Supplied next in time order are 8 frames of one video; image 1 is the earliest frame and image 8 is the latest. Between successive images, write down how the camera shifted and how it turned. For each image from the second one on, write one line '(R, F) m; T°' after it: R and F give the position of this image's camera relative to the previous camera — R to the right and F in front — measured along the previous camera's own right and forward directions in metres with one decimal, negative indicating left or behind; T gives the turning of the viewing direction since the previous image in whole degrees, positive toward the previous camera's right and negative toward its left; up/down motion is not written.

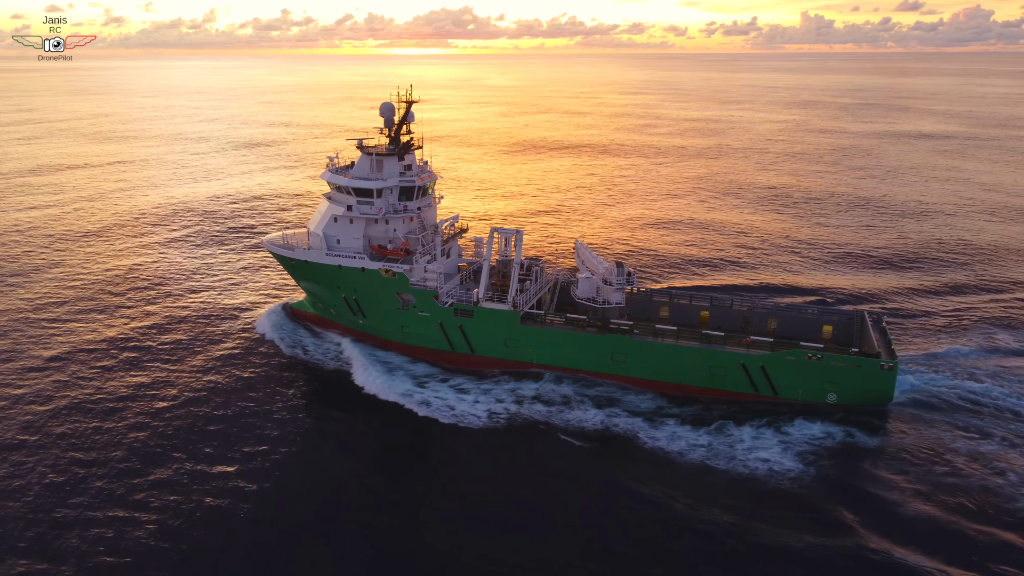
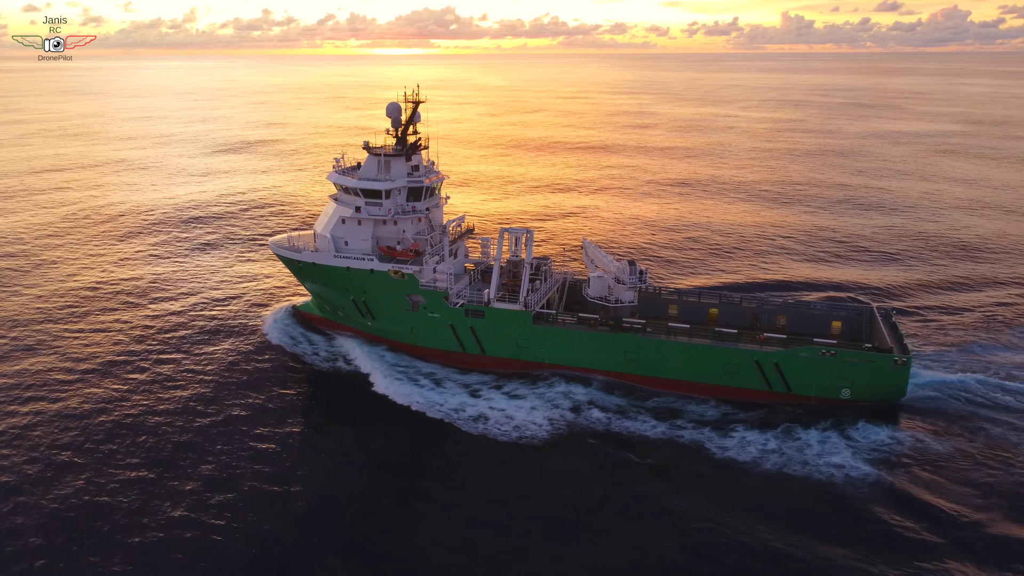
(-0.9, +0.1) m; +1°
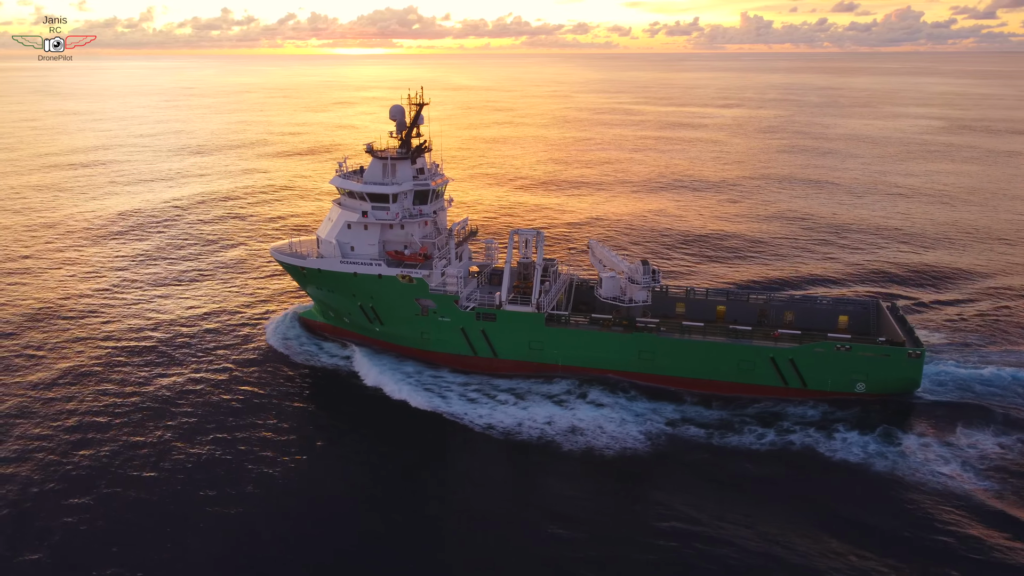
(-1.5, +0.3) m; +2°
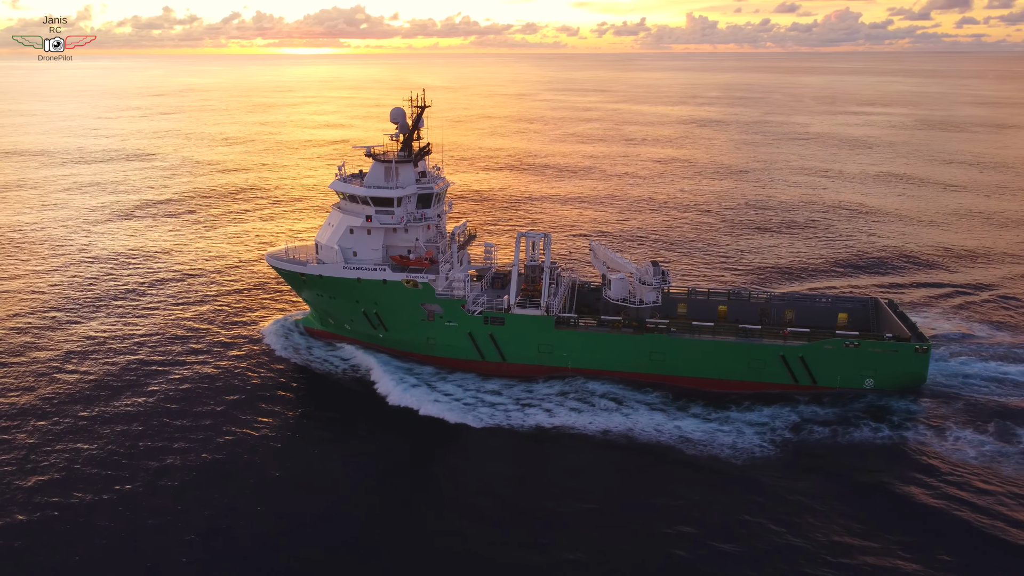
(-1.8, +0.3) m; +3°
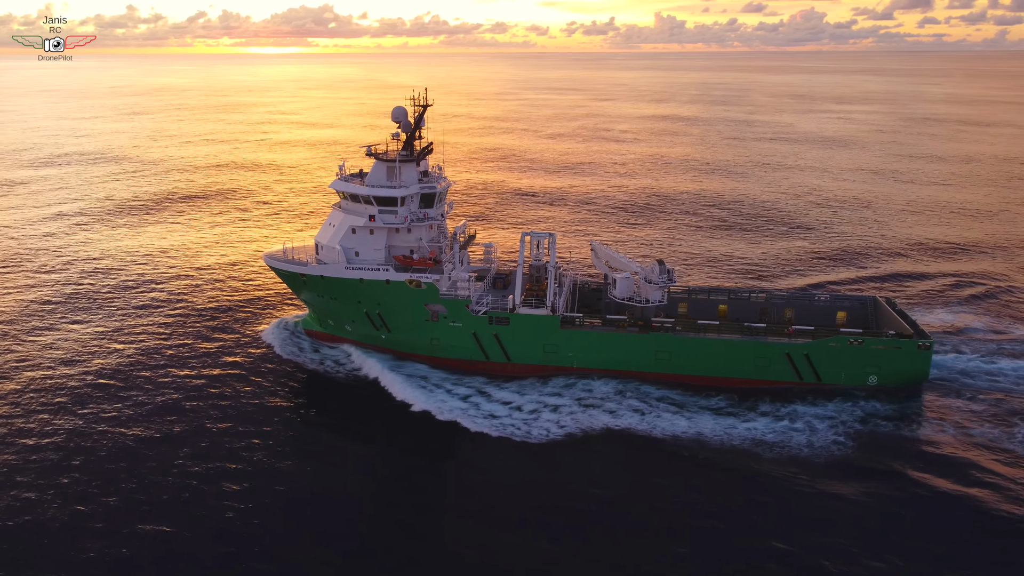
(-1.0, +0.1) m; +2°
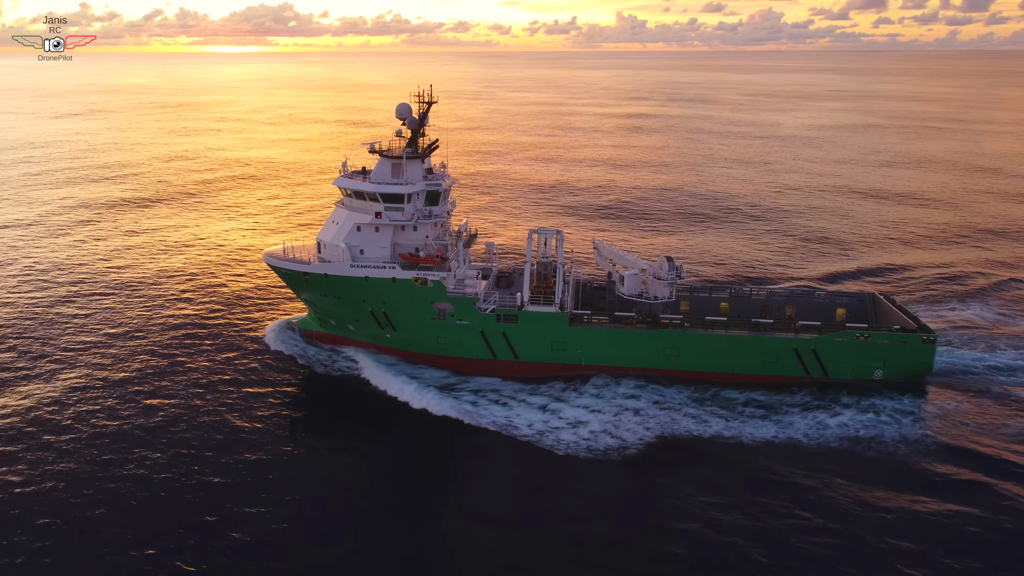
(-1.3, +0.2) m; +2°
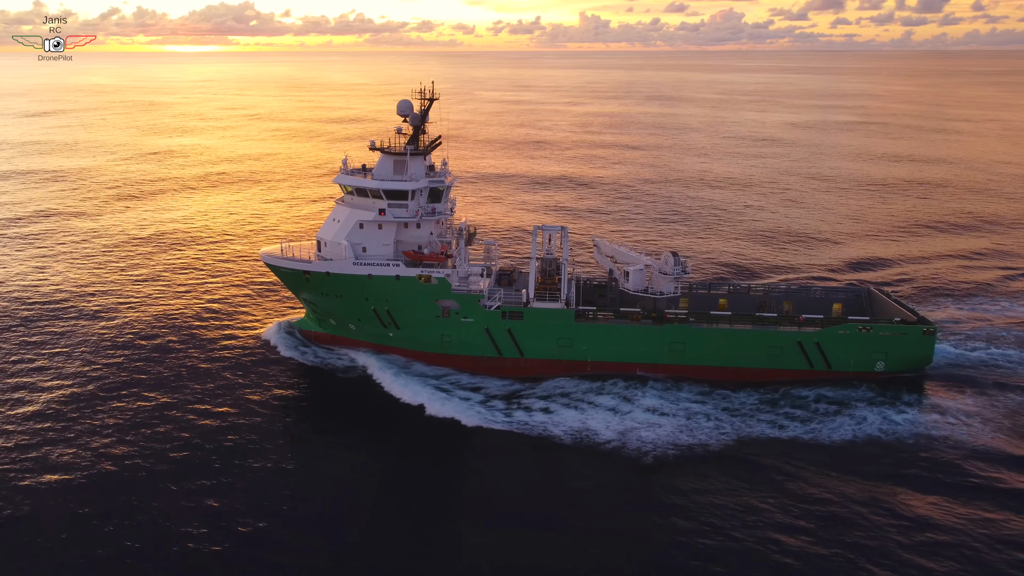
(-1.2, +0.1) m; +2°
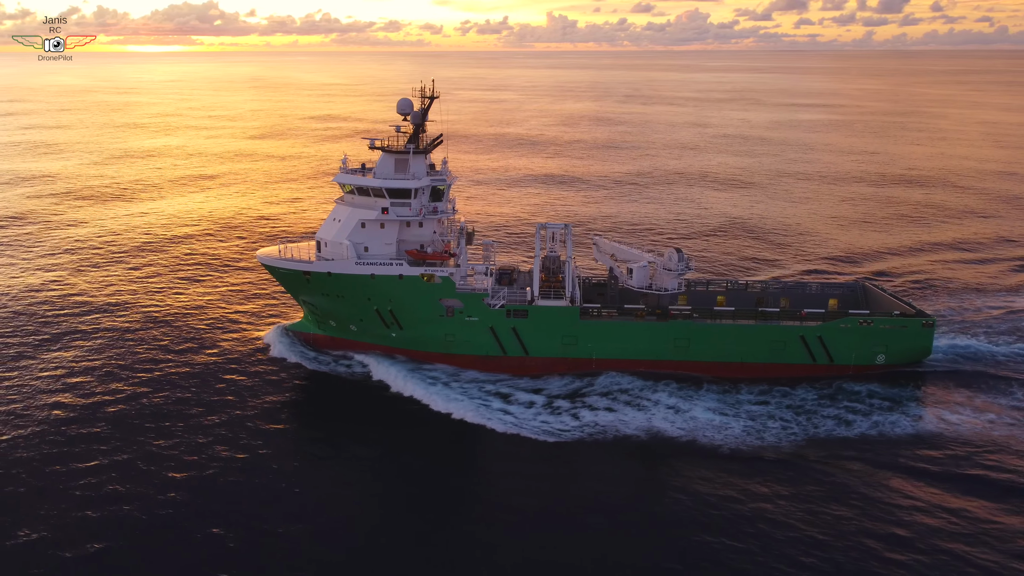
(-1.1, +0.1) m; +2°
